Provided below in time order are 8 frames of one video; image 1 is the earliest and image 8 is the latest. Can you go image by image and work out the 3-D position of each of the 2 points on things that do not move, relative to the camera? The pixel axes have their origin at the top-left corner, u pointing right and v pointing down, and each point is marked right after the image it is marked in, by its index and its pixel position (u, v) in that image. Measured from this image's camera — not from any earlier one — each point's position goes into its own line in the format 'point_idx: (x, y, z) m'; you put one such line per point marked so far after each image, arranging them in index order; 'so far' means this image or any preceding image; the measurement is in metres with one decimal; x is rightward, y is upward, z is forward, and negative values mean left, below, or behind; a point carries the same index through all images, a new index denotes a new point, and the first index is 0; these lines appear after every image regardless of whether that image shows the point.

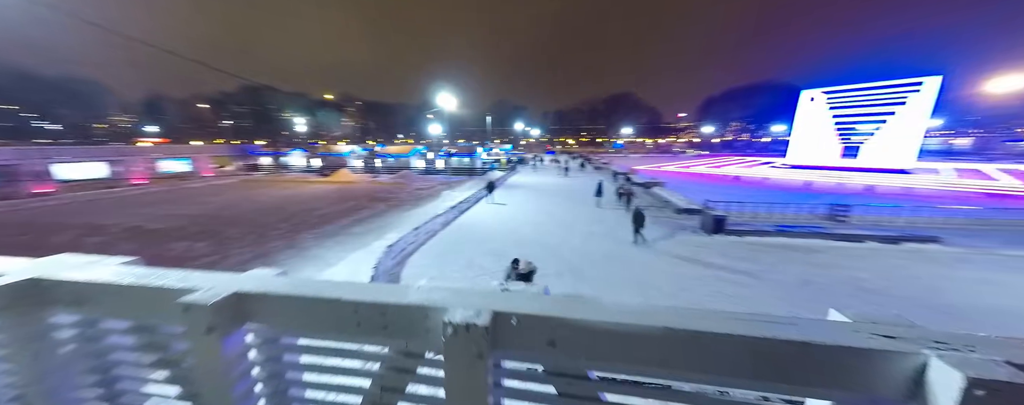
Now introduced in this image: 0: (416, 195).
0: (-6.3, +0.5, +18.3) m
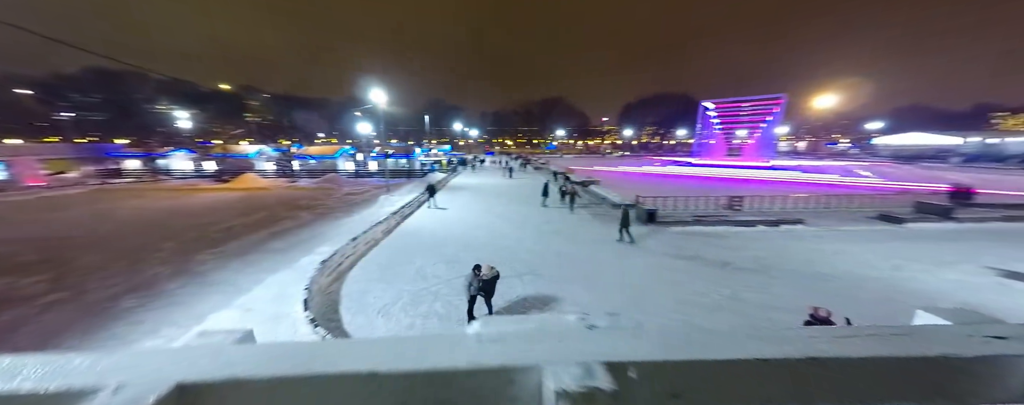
0: (-9.6, +0.1, +16.4) m
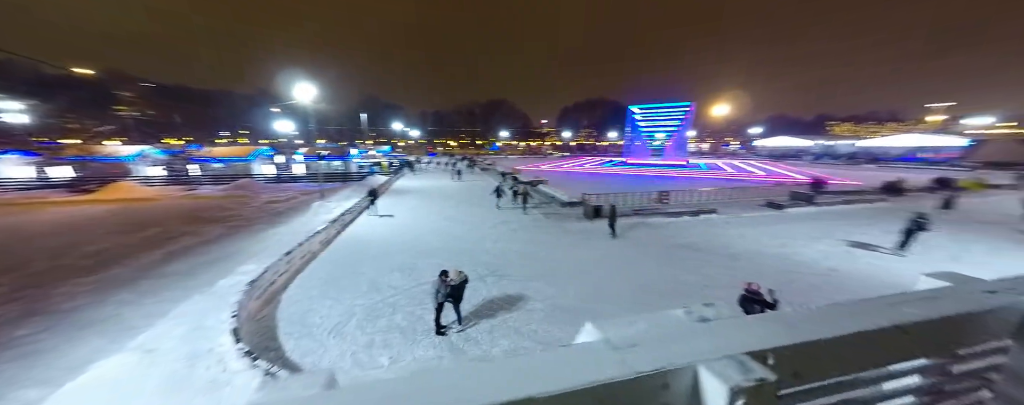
0: (-12.2, -0.4, +14.2) m
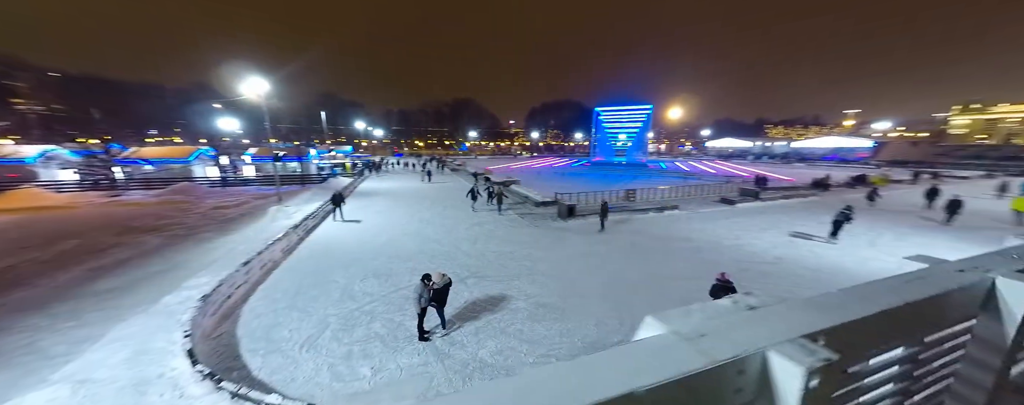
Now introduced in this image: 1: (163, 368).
0: (-13.4, -0.6, +12.8) m
1: (-4.7, -2.3, +3.8) m
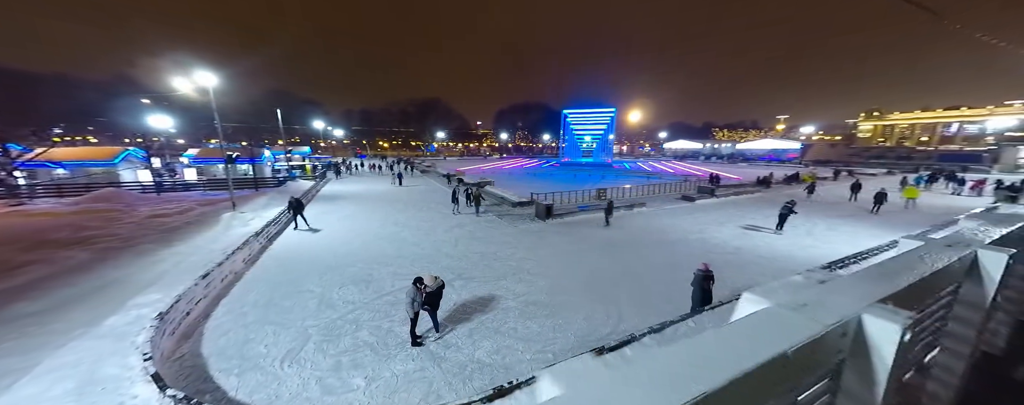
0: (-14.3, -0.9, +11.4) m
1: (-4.6, -2.3, +3.3) m
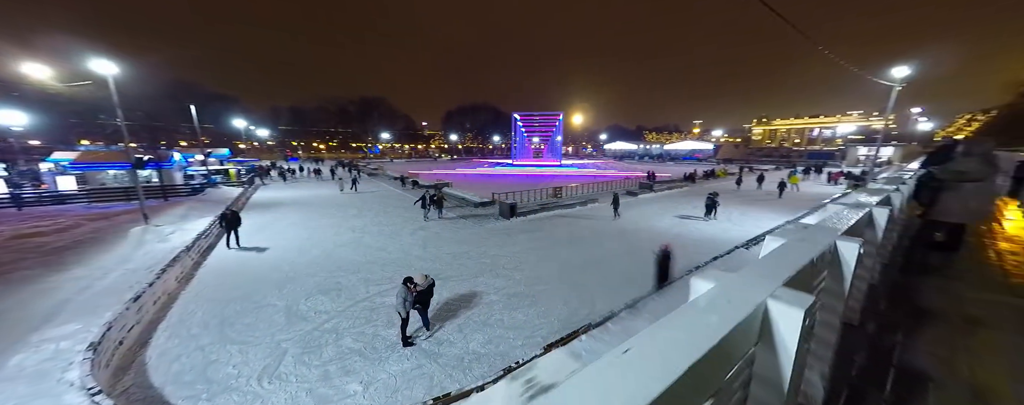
0: (-15.4, -1.4, +9.1) m
1: (-4.4, -2.4, +2.8) m
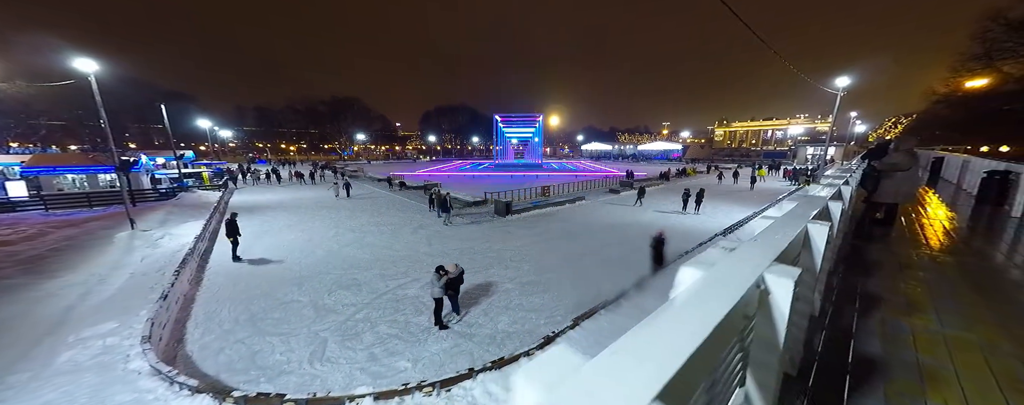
0: (-15.2, -1.6, +8.4) m
1: (-3.7, -2.3, +3.0) m
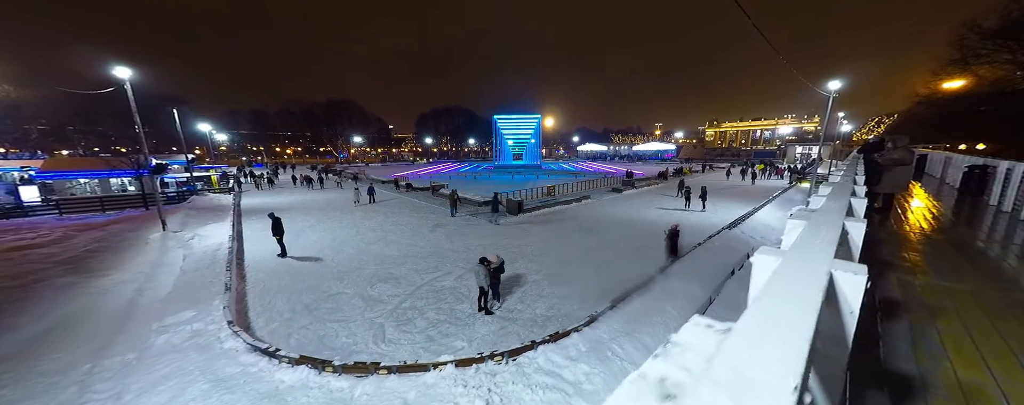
0: (-14.4, -1.7, +8.6) m
1: (-2.8, -2.2, +3.5) m
